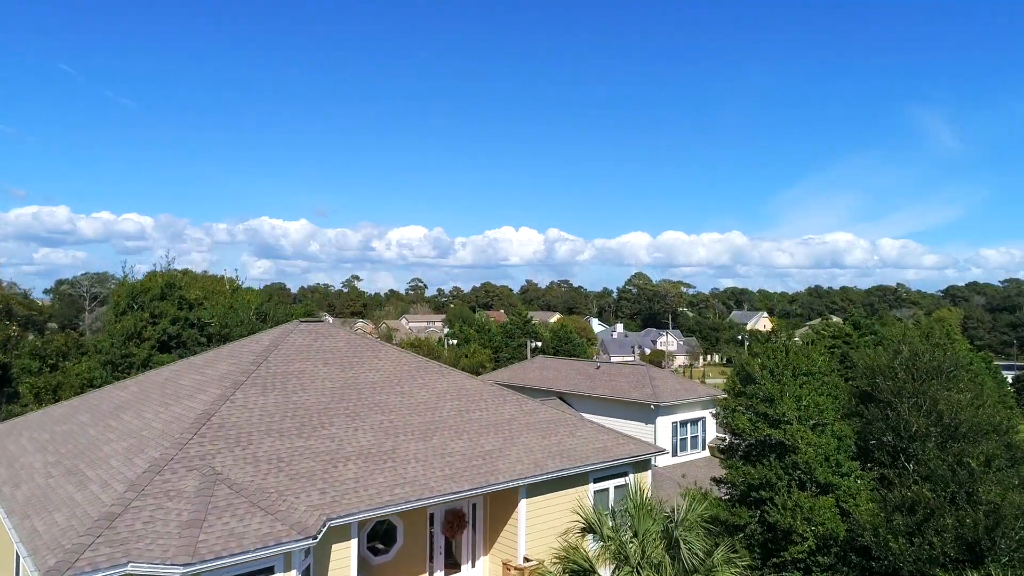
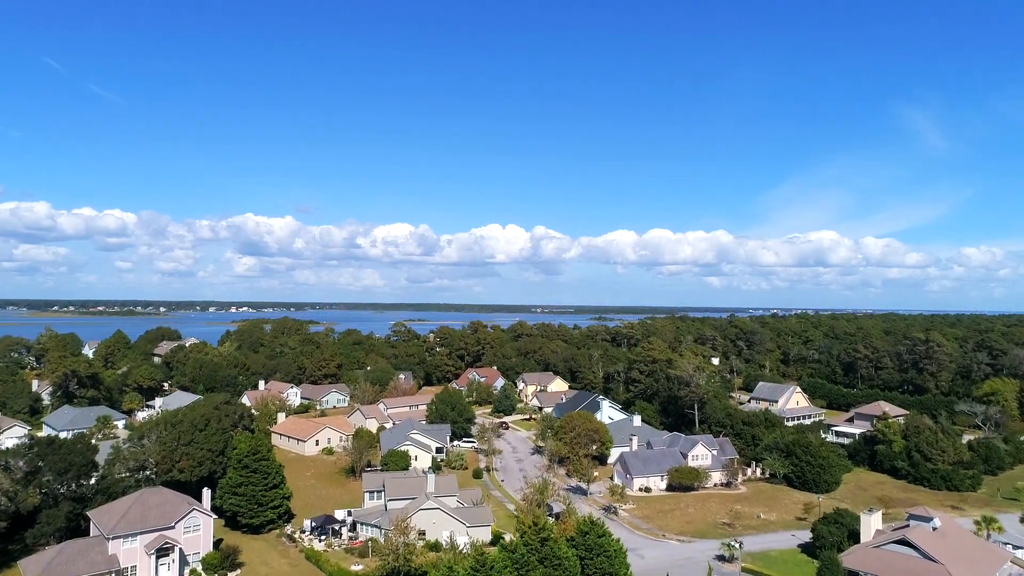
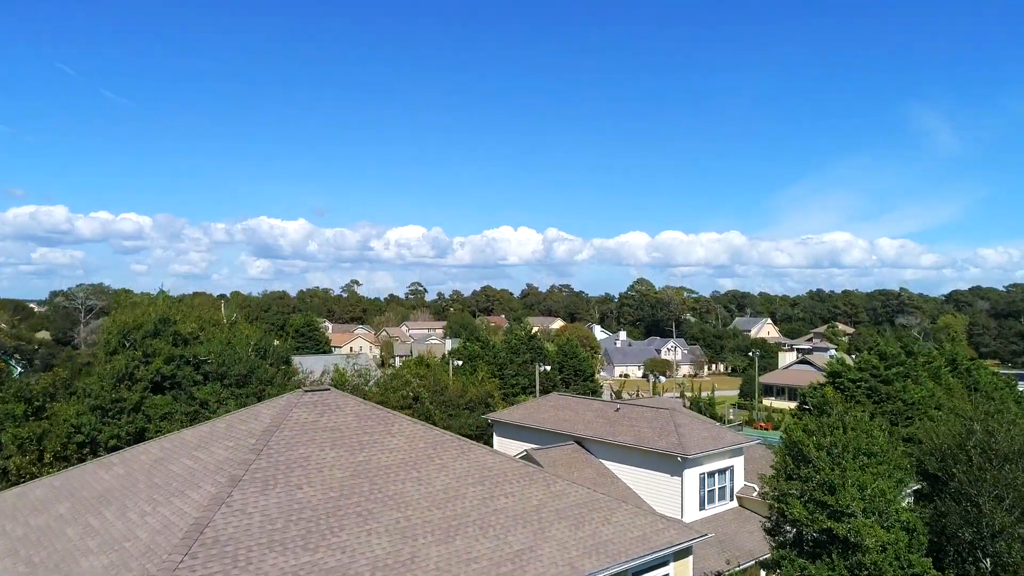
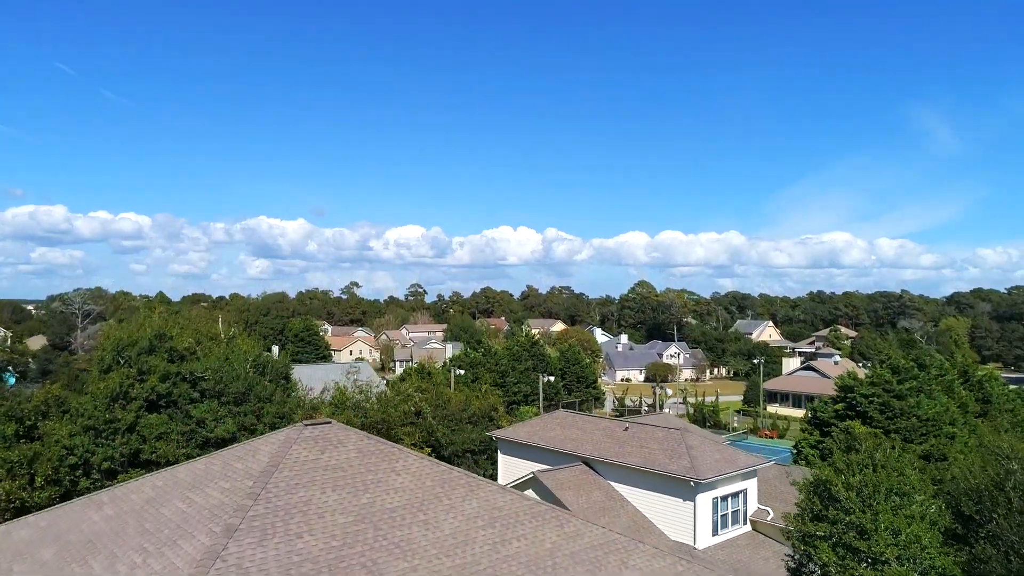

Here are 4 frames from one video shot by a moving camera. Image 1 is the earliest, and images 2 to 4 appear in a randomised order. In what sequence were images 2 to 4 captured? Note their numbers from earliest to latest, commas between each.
3, 4, 2
